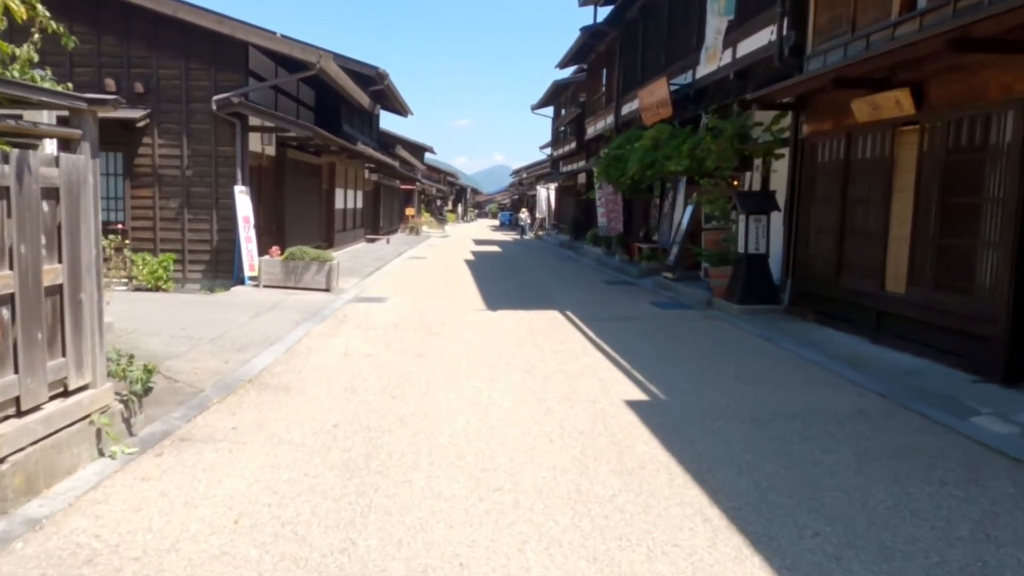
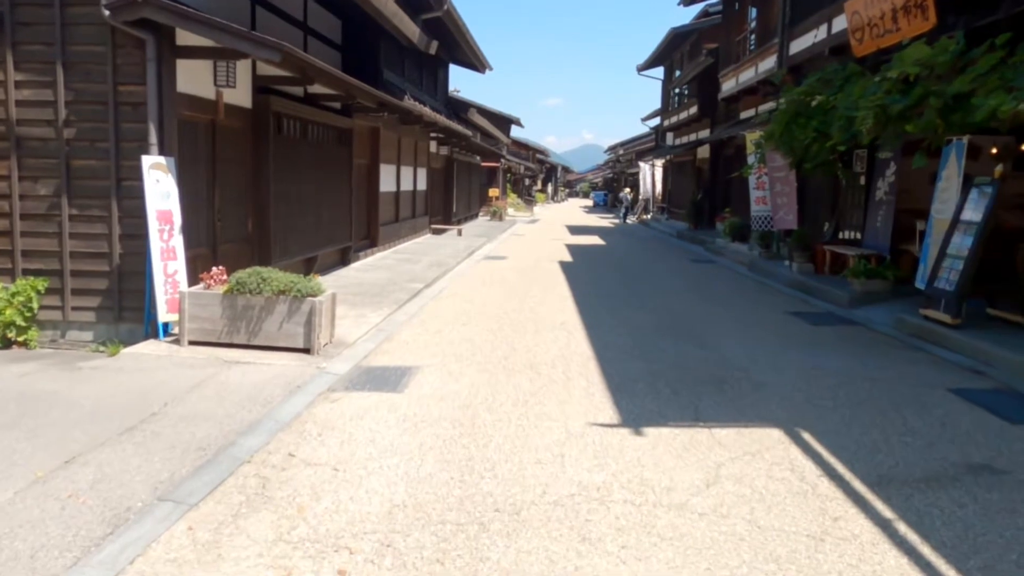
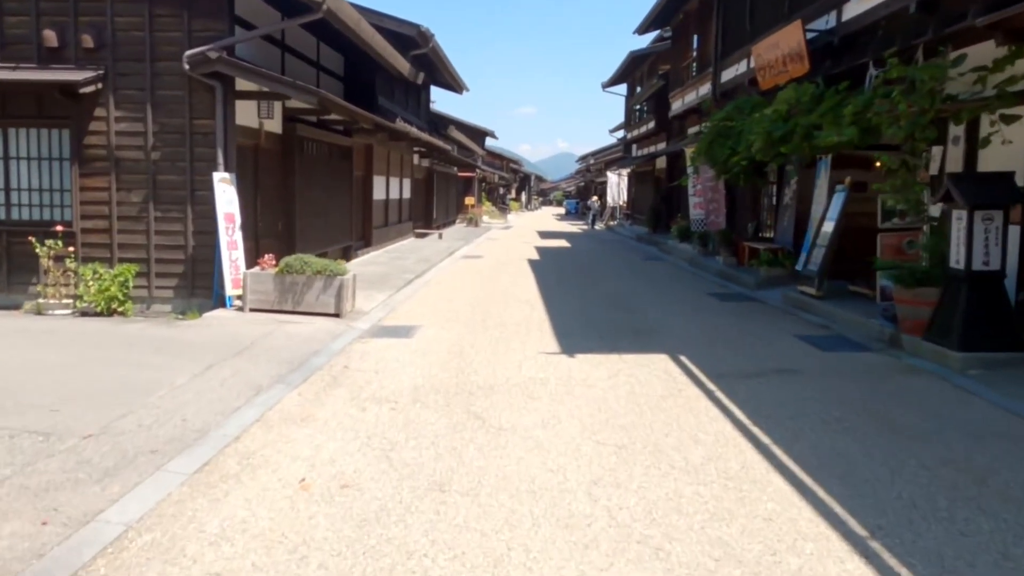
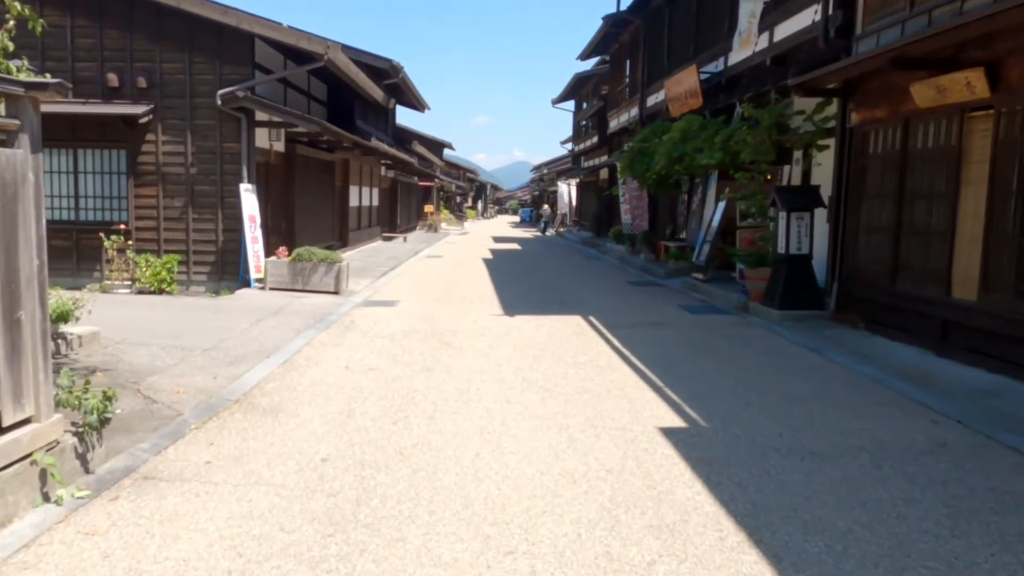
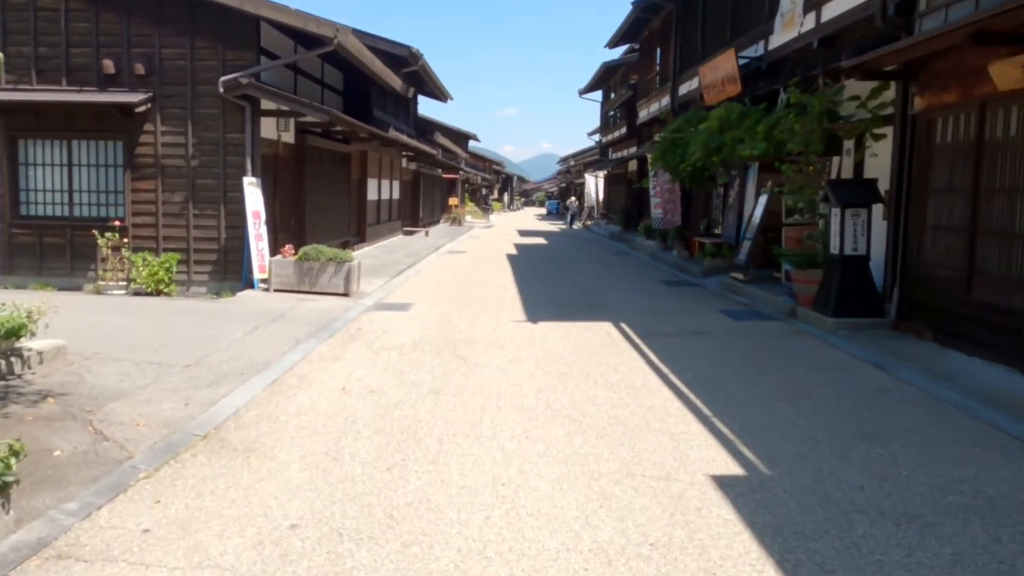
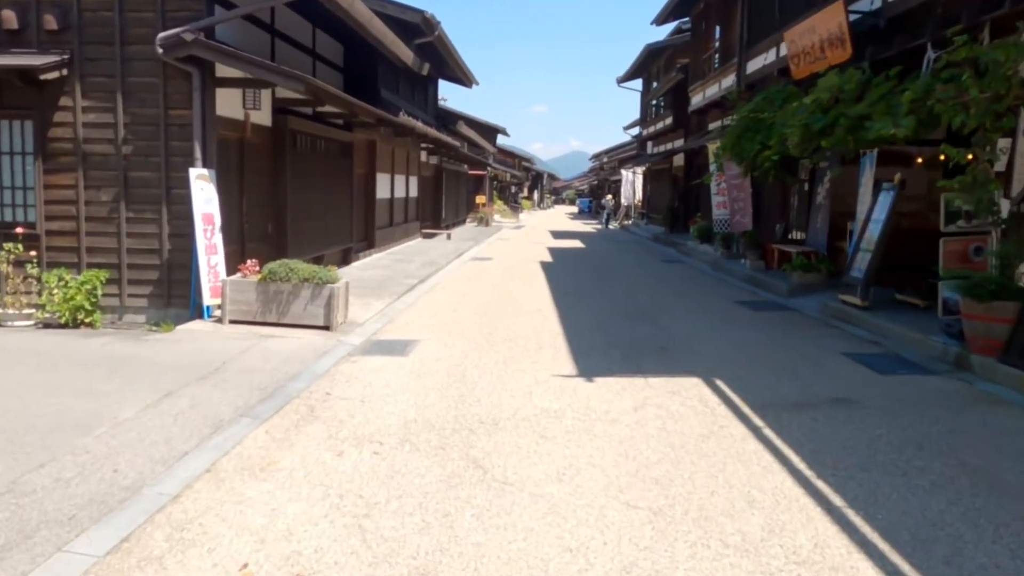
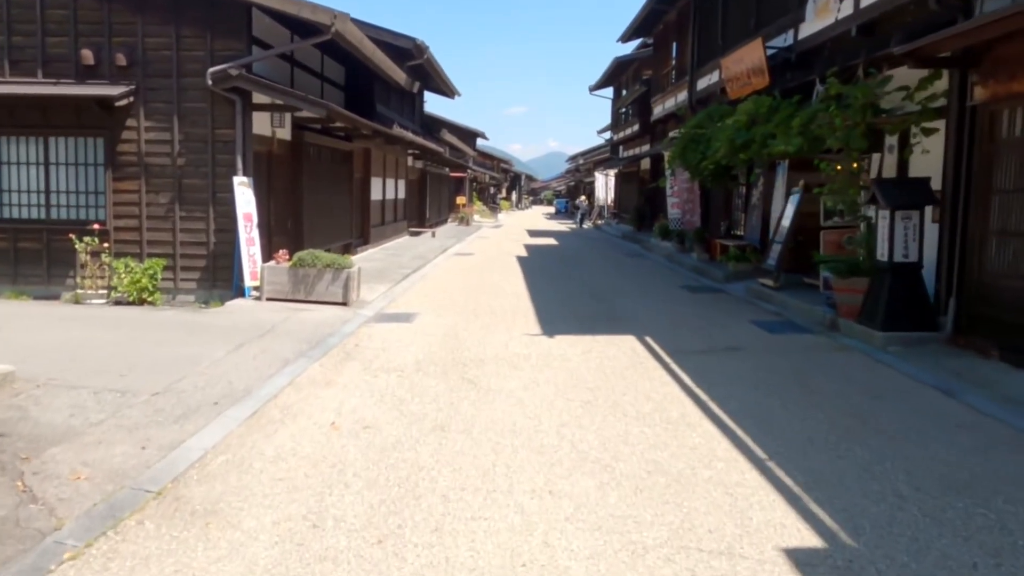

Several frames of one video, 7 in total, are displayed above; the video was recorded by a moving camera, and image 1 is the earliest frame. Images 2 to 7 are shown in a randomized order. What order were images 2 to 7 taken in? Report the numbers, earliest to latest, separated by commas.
4, 5, 7, 3, 6, 2
